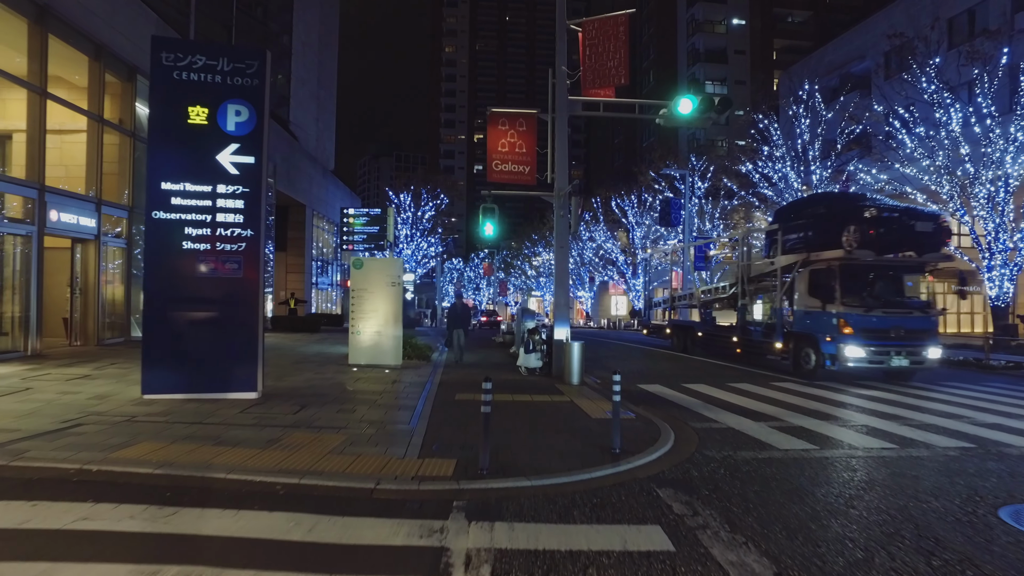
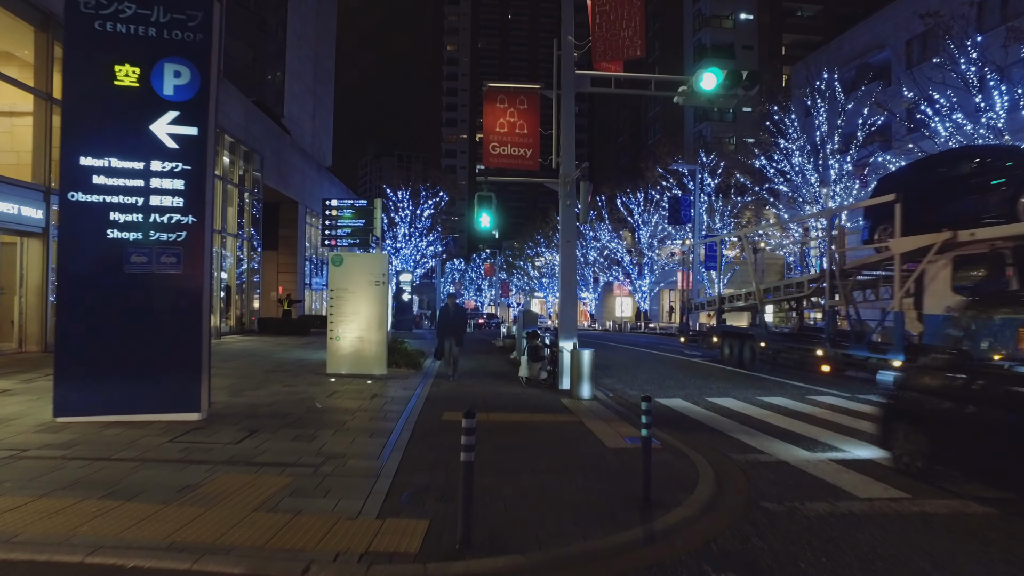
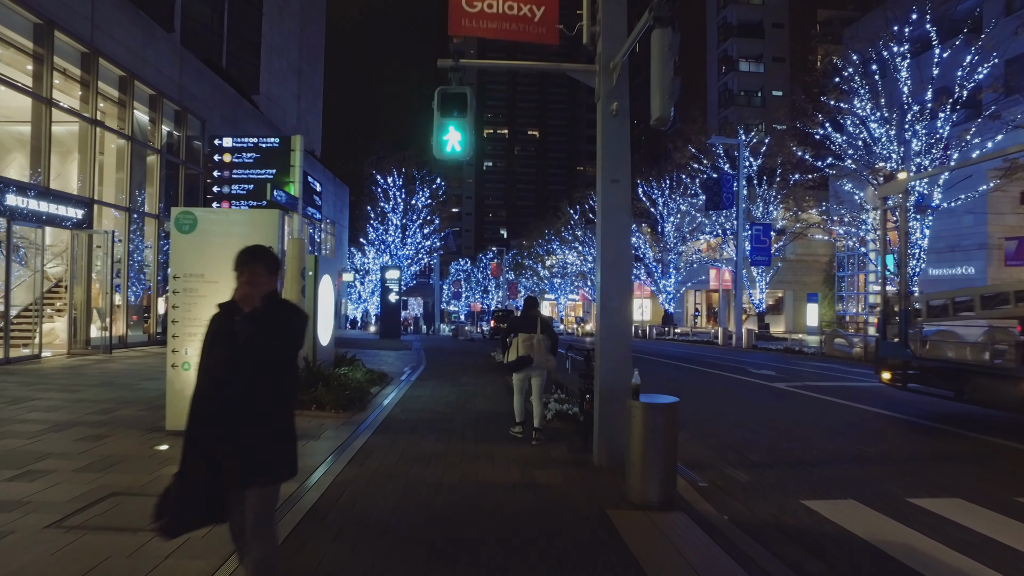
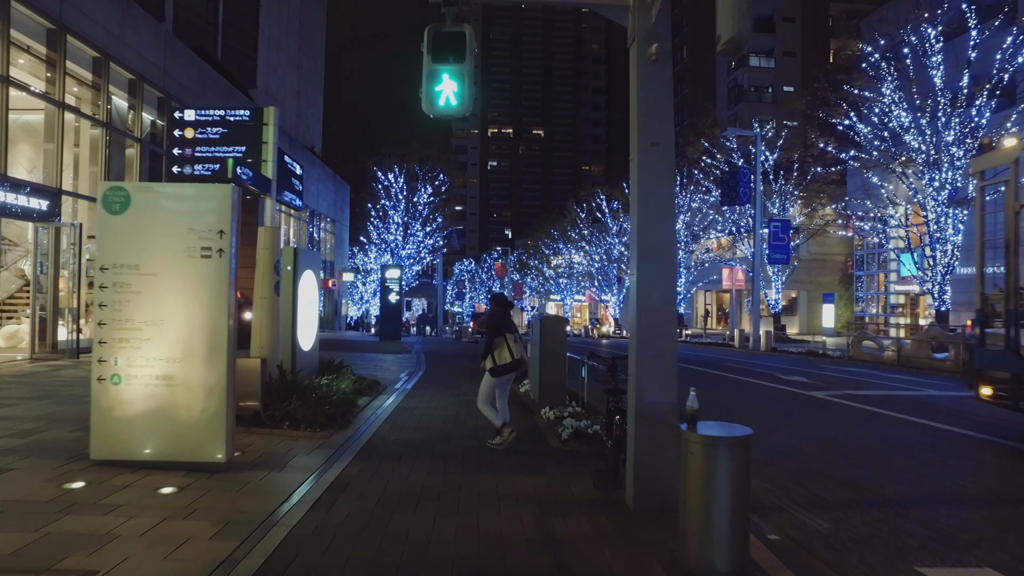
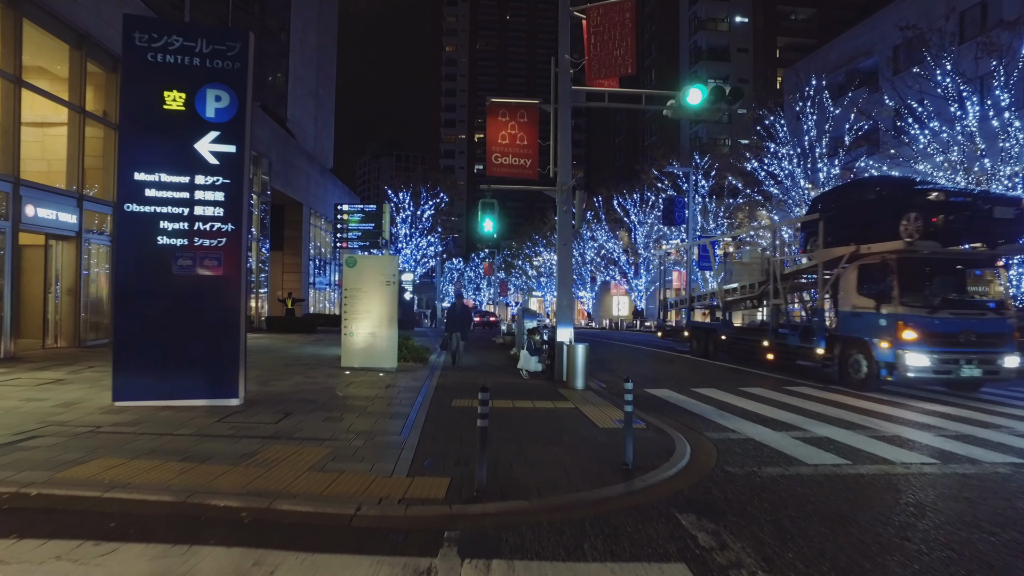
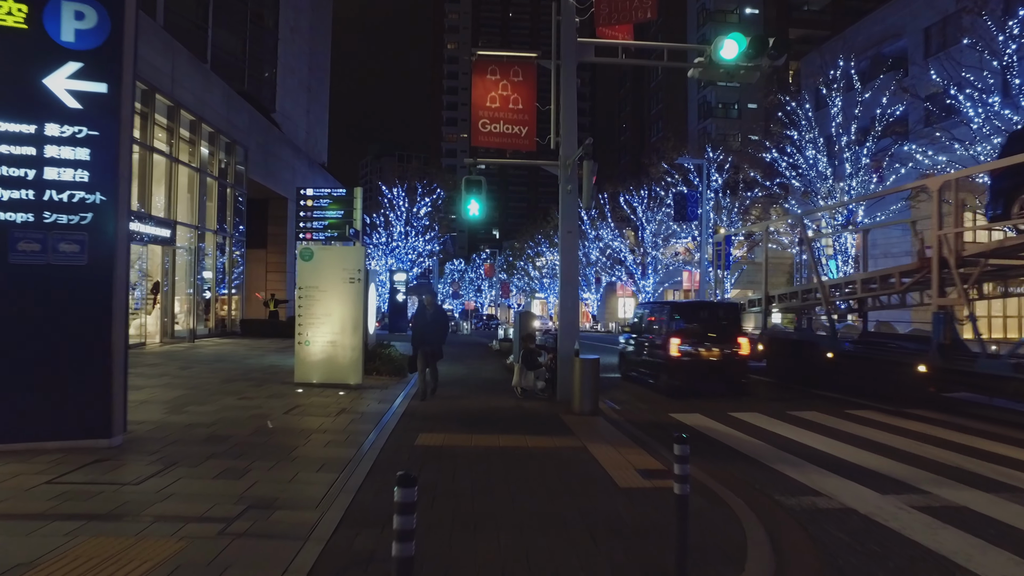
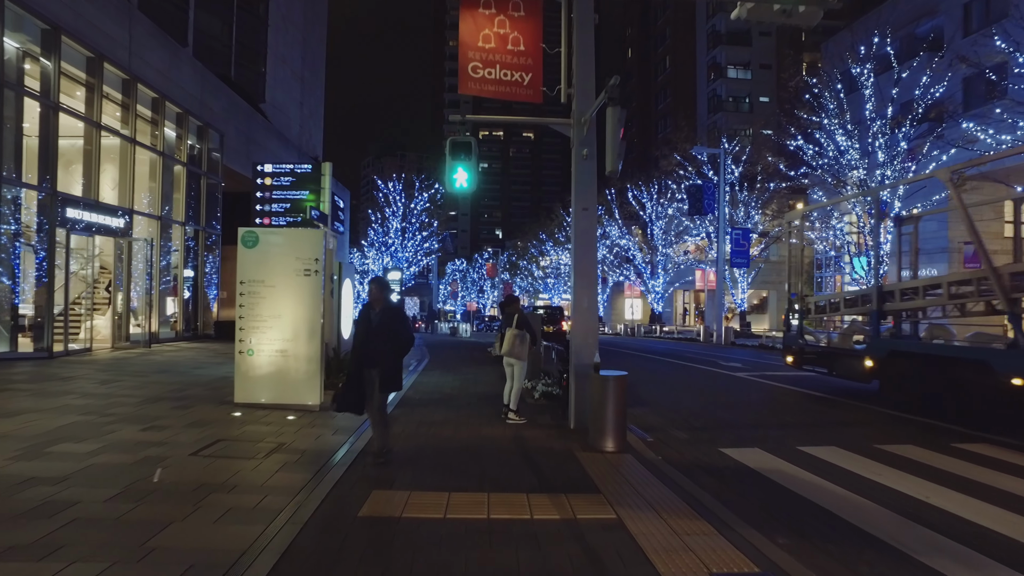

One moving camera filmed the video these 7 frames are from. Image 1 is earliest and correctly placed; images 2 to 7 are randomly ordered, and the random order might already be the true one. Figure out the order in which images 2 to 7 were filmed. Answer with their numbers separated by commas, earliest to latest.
5, 2, 6, 7, 3, 4
